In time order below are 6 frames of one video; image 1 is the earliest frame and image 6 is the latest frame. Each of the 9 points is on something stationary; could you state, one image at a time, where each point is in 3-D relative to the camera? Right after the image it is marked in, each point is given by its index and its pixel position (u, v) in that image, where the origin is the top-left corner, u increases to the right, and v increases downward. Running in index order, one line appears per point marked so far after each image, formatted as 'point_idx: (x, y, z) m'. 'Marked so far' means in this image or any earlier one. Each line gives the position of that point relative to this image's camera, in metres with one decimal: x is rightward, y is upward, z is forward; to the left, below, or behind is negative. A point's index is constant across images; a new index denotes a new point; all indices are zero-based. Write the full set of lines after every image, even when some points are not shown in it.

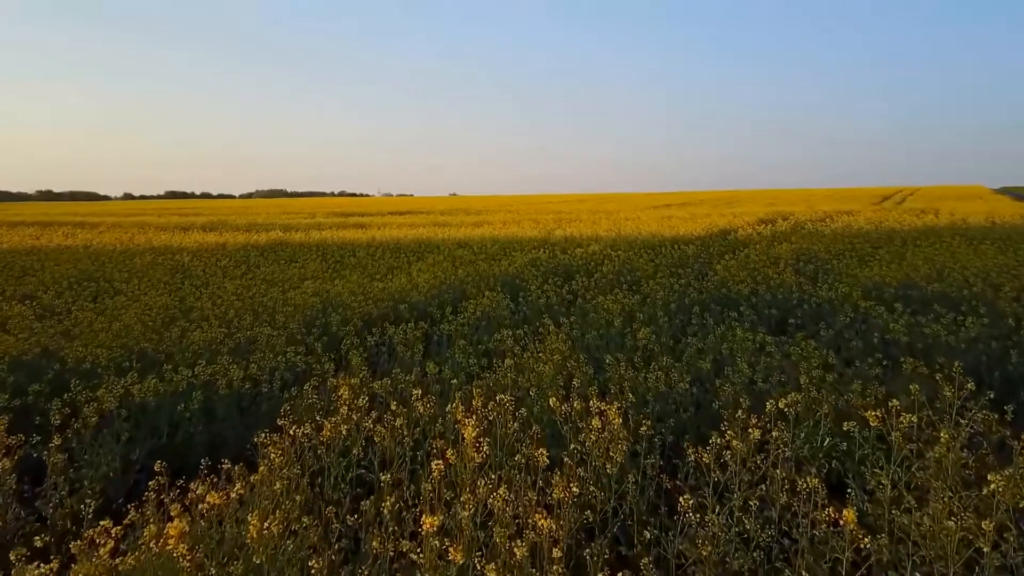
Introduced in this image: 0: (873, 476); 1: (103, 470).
0: (+2.2, -1.1, +3.5) m
1: (-2.9, -1.3, +4.2) m
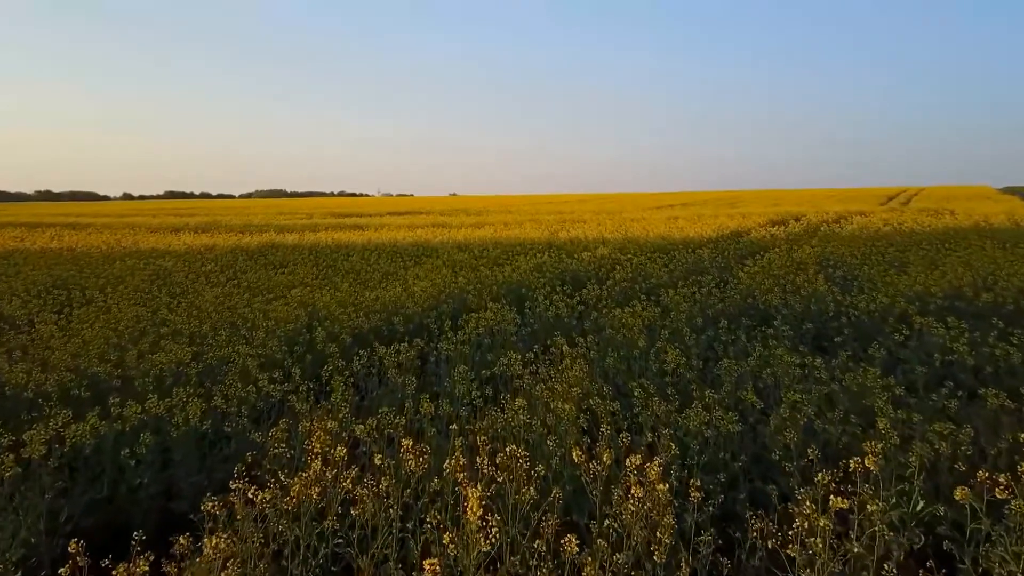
0: (+2.2, -1.3, +2.7) m
1: (-2.8, -1.4, +3.4) m
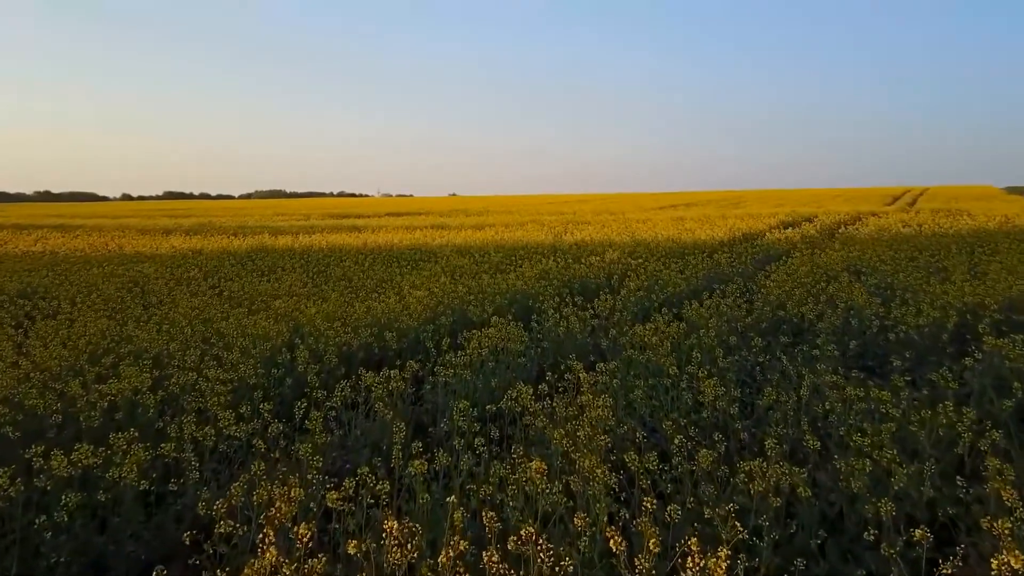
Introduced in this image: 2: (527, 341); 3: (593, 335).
0: (+2.3, -1.4, +1.9) m
1: (-2.7, -1.6, +2.6) m
2: (+0.2, -0.6, +6.4) m
3: (+0.9, -0.5, +6.7) m
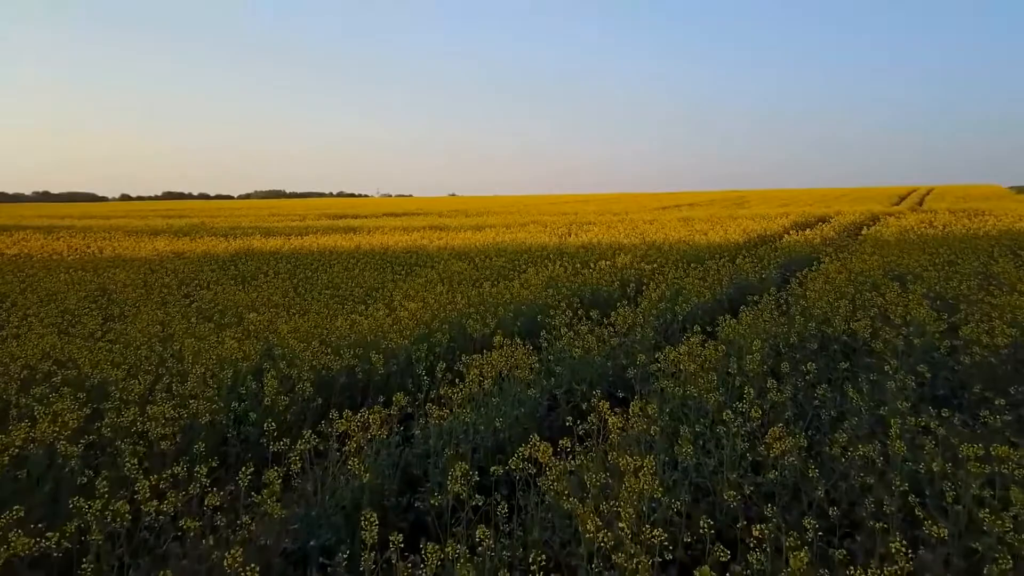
0: (+2.4, -1.5, +1.0) m
1: (-2.7, -1.7, +1.6) m
2: (+0.2, -0.7, +5.4) m
3: (+1.0, -0.7, +5.7) m
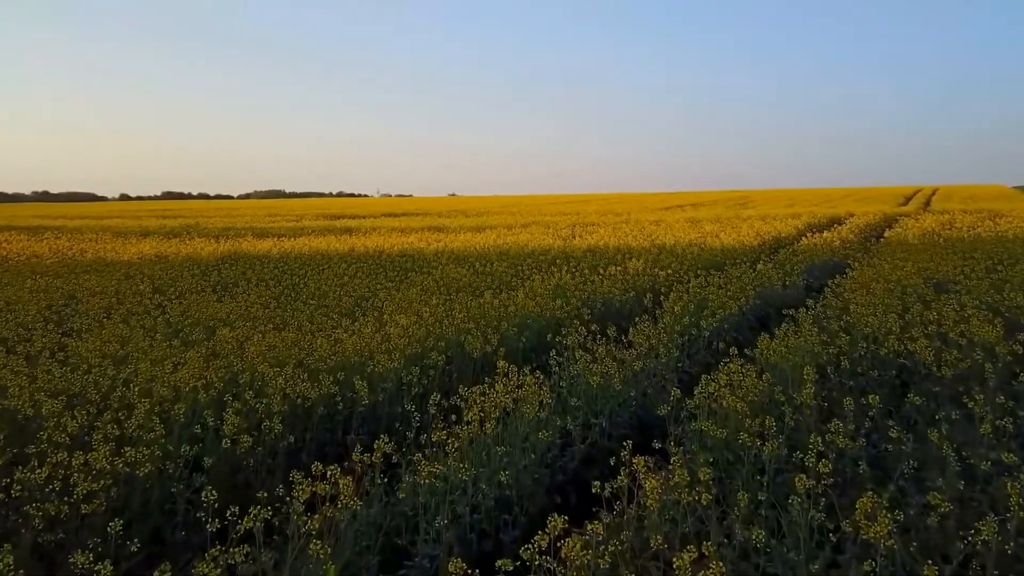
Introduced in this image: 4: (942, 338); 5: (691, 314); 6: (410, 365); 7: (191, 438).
0: (+2.4, -1.7, +0.1) m
1: (-2.6, -1.8, +0.7) m
2: (+0.3, -0.9, +4.5) m
3: (+1.0, -0.8, +4.9) m
4: (+4.3, -0.5, +5.9) m
5: (+2.1, -0.3, +6.9) m
6: (-1.0, -0.7, +5.5) m
7: (-2.4, -1.1, +4.3) m
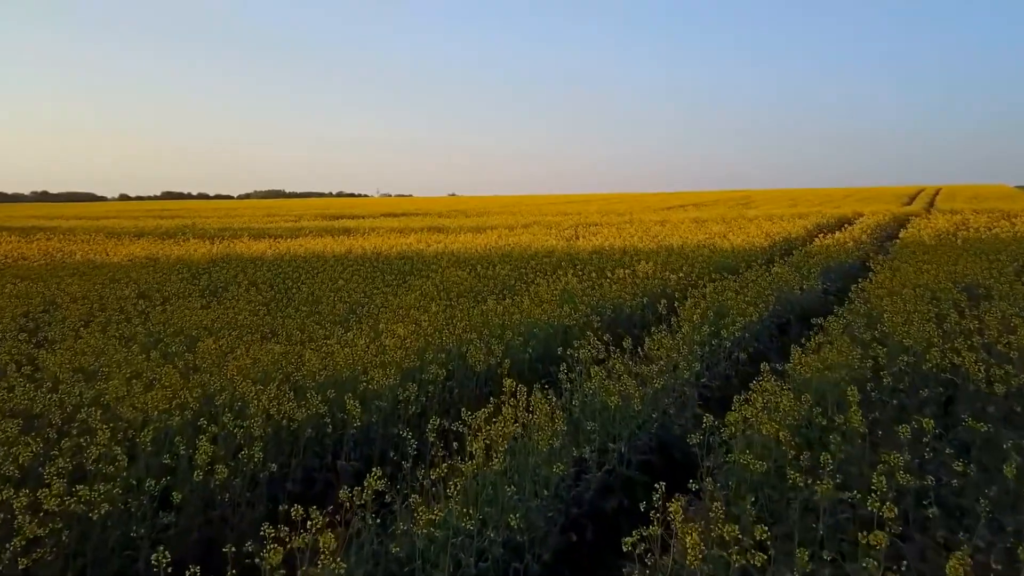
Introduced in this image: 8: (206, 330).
0: (+2.5, -1.8, -0.4) m
1: (-2.5, -1.9, +0.2) m
2: (+0.3, -0.9, +4.0) m
3: (+1.1, -0.9, +4.4) m
4: (+4.4, -0.6, +5.4) m
5: (+2.2, -0.4, +6.4) m
6: (-0.9, -0.8, +5.1) m
7: (-2.3, -1.1, +3.8) m
8: (-3.5, -0.5, +6.8) m
